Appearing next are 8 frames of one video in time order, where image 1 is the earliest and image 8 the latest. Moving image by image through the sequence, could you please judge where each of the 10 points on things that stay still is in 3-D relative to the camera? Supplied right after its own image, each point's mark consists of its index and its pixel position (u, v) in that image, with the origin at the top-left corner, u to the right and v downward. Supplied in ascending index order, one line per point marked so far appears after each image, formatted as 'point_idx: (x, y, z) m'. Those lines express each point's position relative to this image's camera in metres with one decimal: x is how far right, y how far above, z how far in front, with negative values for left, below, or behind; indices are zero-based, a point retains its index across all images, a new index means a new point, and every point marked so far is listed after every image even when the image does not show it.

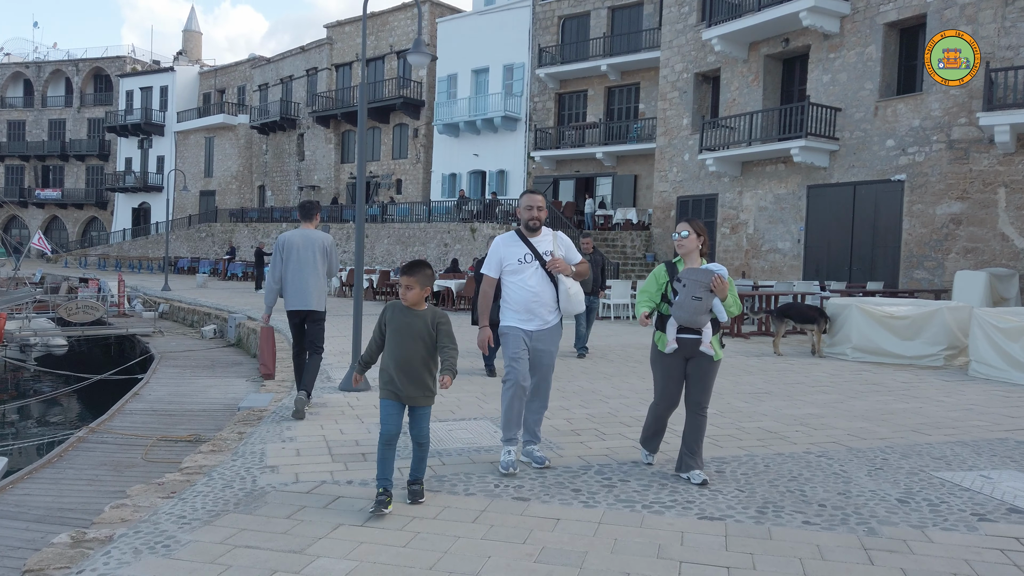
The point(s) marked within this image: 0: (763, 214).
0: (+6.5, +1.9, +19.4) m
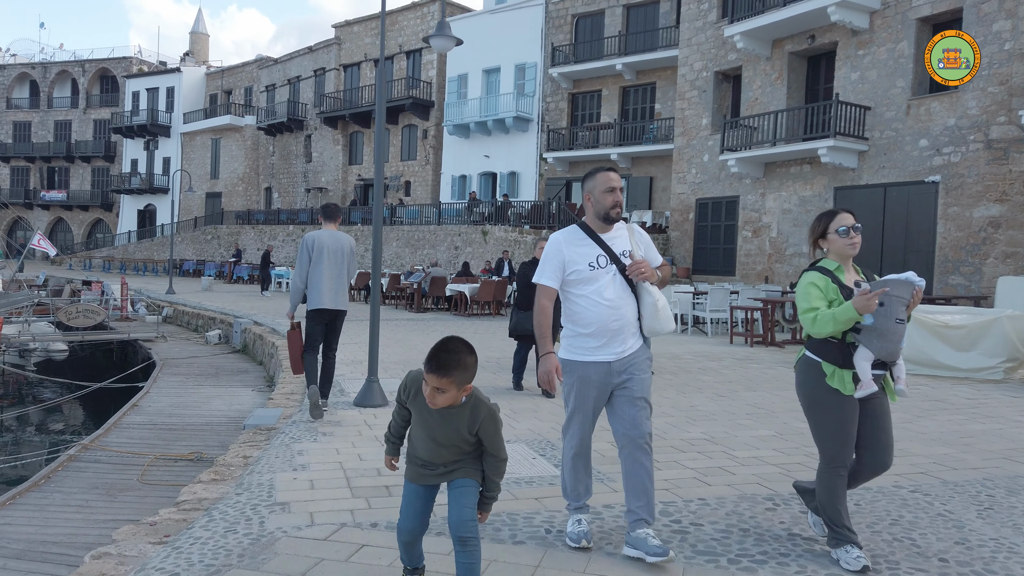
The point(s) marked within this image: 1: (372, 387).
0: (+6.8, +1.8, +18.8) m
1: (-1.2, -0.8, +6.4) m
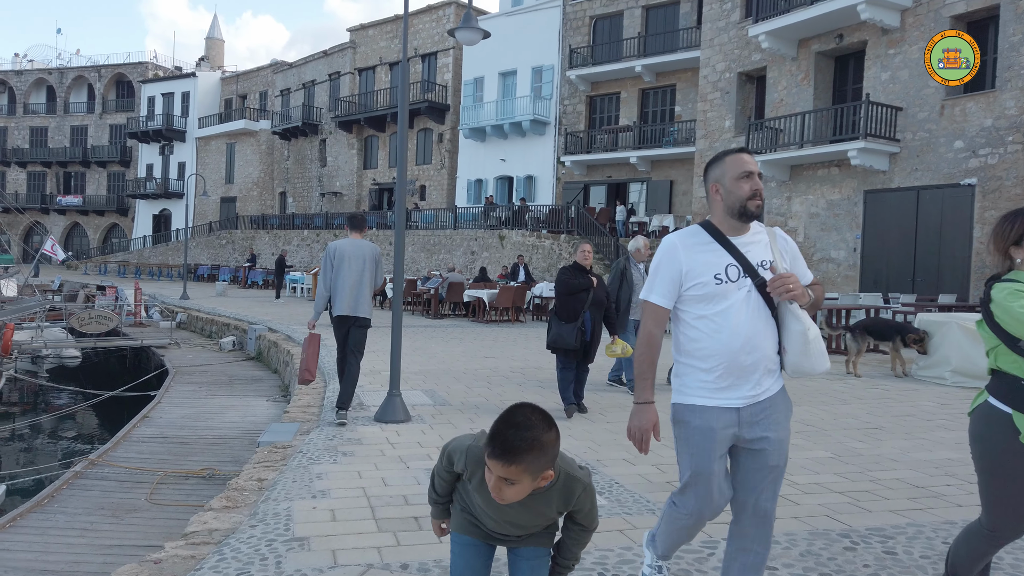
0: (+7.3, +1.6, +18.2) m
1: (-0.9, -0.9, +6.0) m
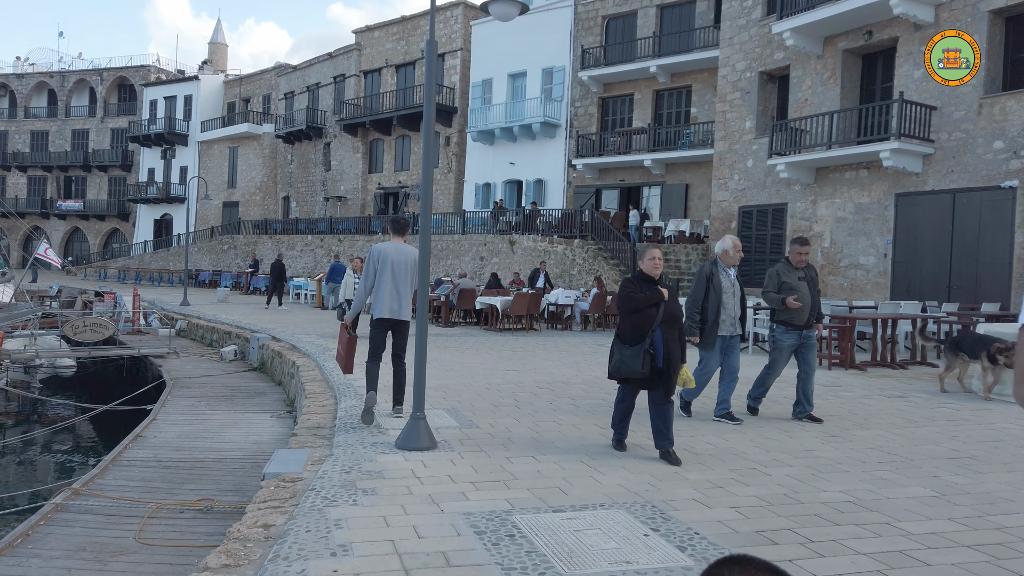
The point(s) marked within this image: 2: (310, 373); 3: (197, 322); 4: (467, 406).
0: (+7.6, +1.4, +17.5) m
1: (-0.7, -1.0, +5.3) m
2: (-2.6, -1.1, +9.7) m
3: (-7.7, -0.8, +18.5) m
4: (-0.4, -1.1, +6.9) m
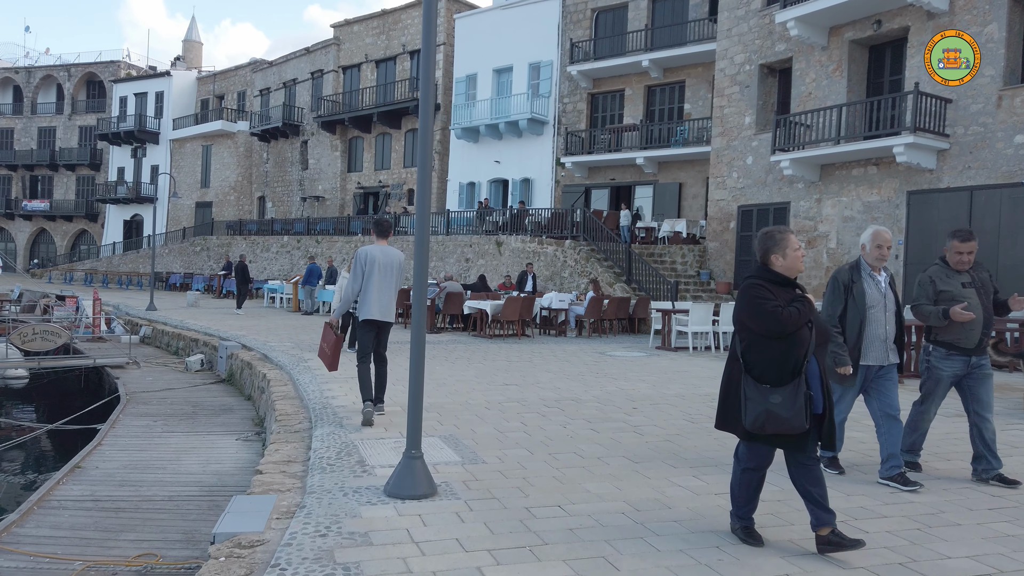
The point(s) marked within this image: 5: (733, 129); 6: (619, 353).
0: (+7.4, +1.4, +16.6) m
1: (-0.5, -1.0, +4.2) m
2: (-2.6, -1.1, +8.6) m
3: (-7.9, -0.9, +17.2) m
4: (-0.3, -1.1, +5.8) m
5: (+5.6, +4.0, +19.3) m
6: (+1.7, -1.1, +12.4) m
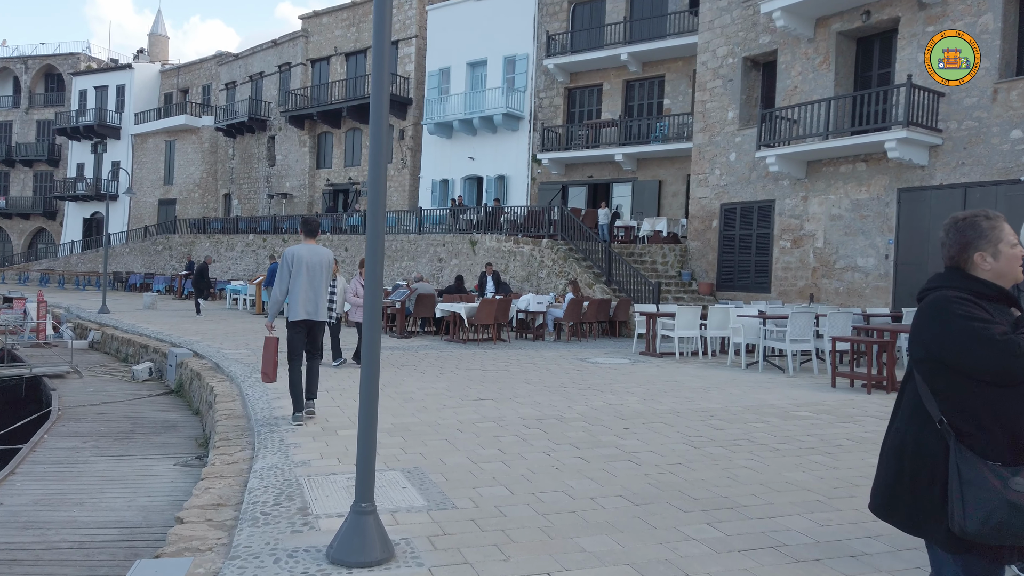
0: (+6.8, +1.3, +16.0) m
1: (-0.6, -1.0, +3.3) m
2: (-2.9, -1.2, +7.6) m
3: (-8.5, -1.0, +16.0) m
4: (-0.5, -1.2, +4.9) m
5: (+5.0, +4.0, +18.6) m
6: (+1.4, -1.1, +11.6) m
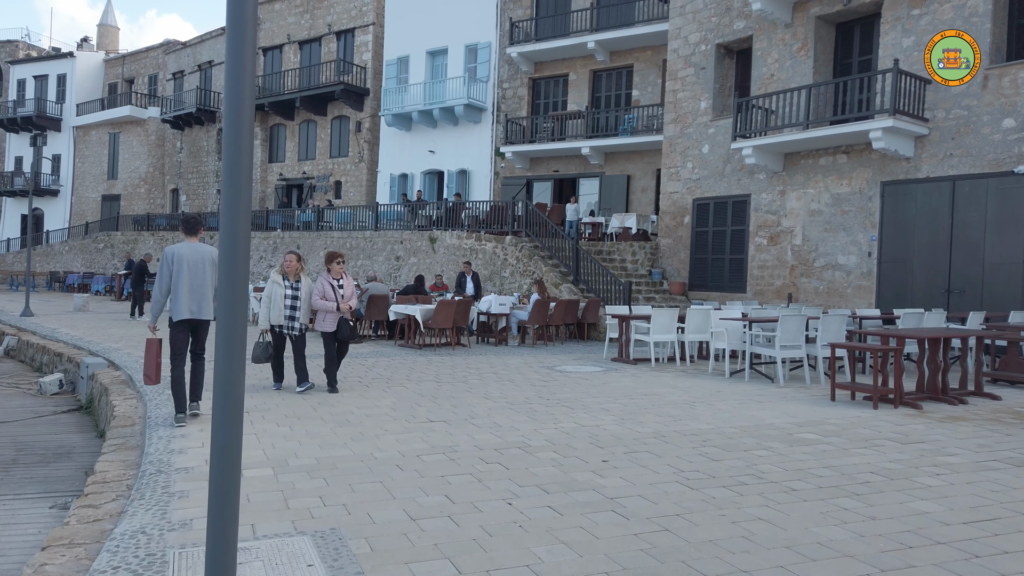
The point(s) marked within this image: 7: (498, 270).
0: (+6.1, +1.4, +15.1) m
1: (-0.8, -1.0, +2.1) m
2: (-3.2, -1.2, +6.3) m
3: (-9.2, -1.0, +14.5) m
4: (-0.8, -1.2, +3.7) m
5: (+4.1, +4.0, +17.7) m
6: (+0.8, -1.1, +10.5) m
7: (-0.3, +0.4, +18.0) m
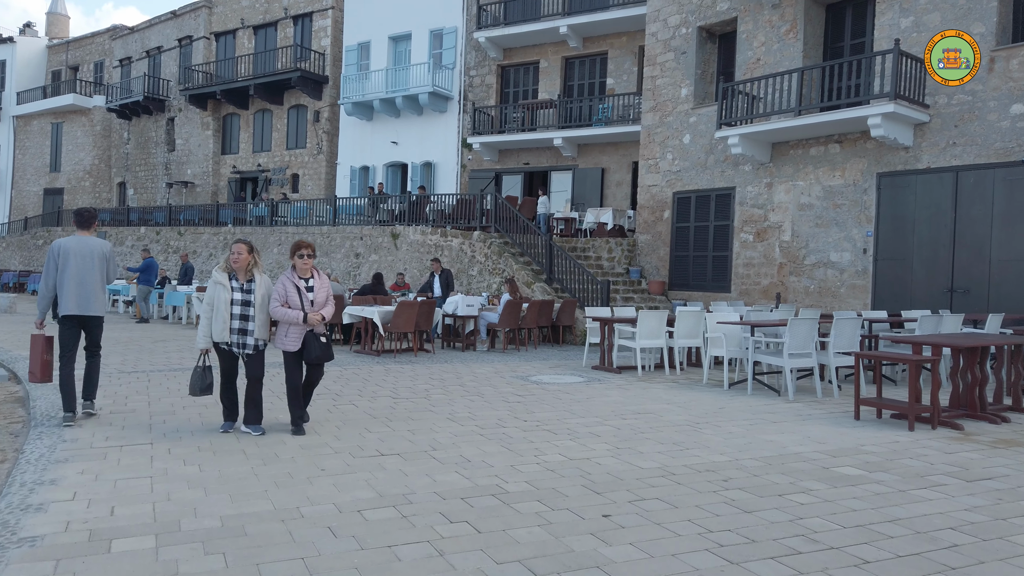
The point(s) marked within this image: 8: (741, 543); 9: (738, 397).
0: (+5.5, +1.4, +14.1) m
1: (-0.8, -1.1, +0.8) m
2: (-3.4, -1.2, +4.9) m
3: (-9.8, -1.0, +12.8) m
4: (-0.8, -1.2, +2.5) m
5: (+3.4, +4.1, +16.6) m
6: (+0.4, -1.1, +9.3) m
7: (-1.0, +0.4, +16.8) m
8: (+1.1, -1.2, +3.6) m
9: (+2.3, -1.1, +7.8) m
